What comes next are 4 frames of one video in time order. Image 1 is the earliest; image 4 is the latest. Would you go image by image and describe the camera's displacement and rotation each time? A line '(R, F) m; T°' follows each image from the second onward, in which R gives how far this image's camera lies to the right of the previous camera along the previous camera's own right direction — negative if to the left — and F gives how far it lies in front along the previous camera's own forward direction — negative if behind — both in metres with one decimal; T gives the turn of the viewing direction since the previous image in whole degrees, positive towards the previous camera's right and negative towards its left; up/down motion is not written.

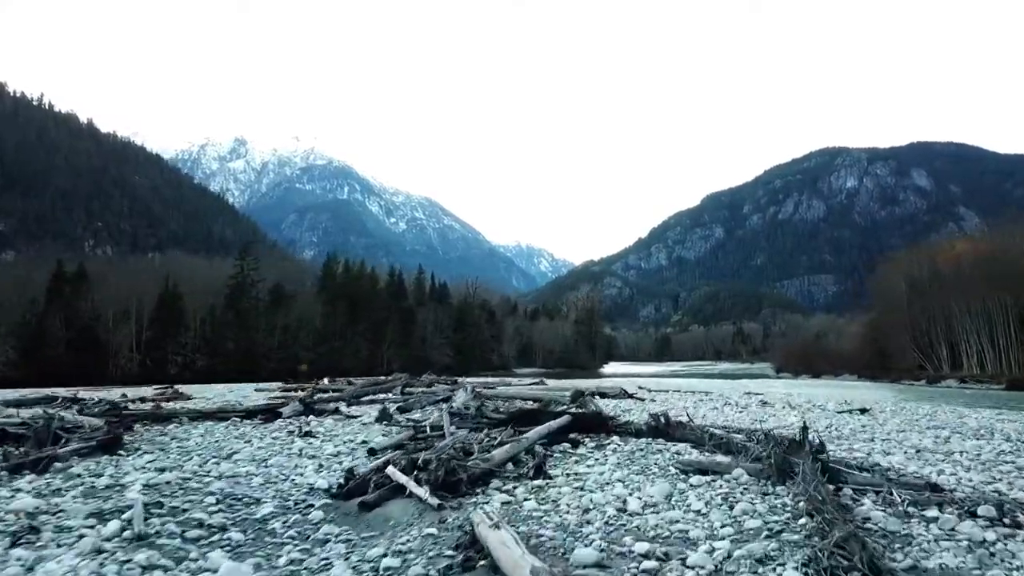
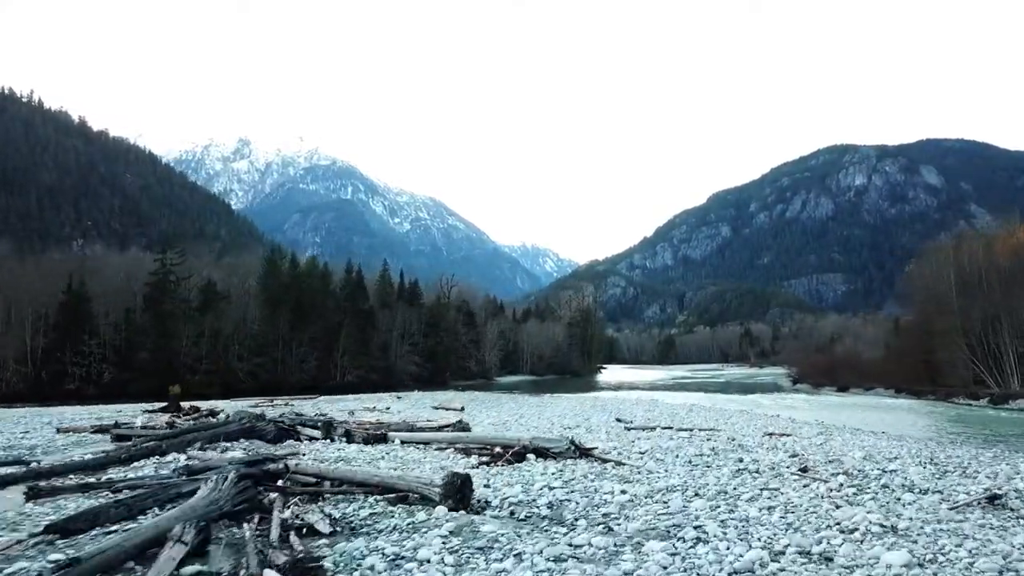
(+2.7, +10.0) m; 0°
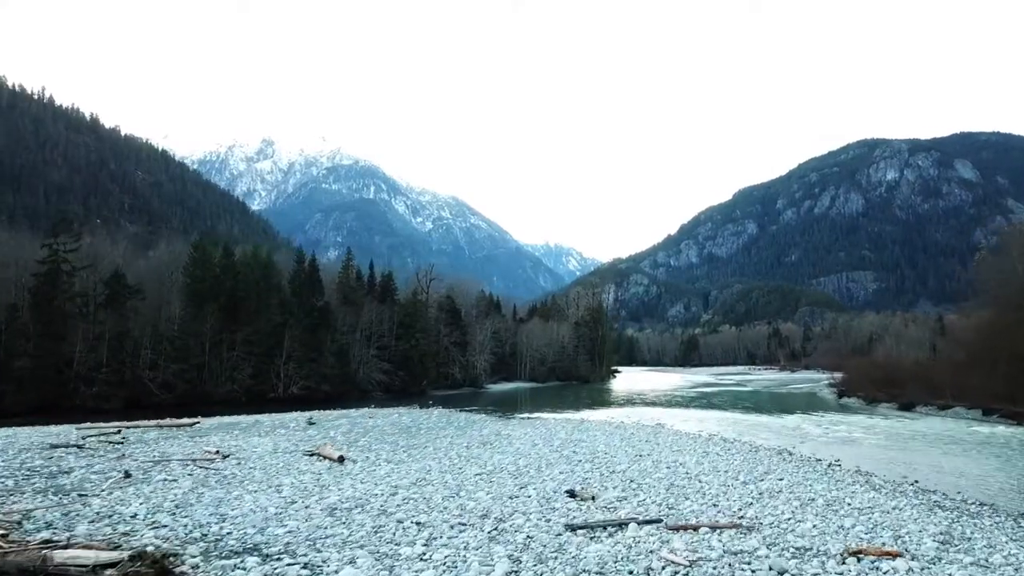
(+3.0, +11.4) m; -2°
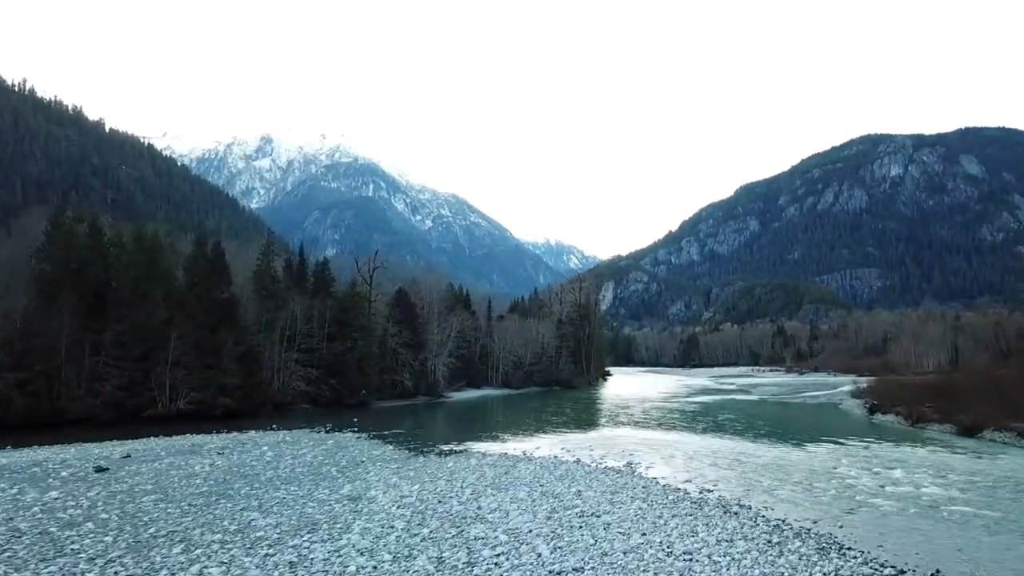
(+3.0, +10.8) m; 0°
